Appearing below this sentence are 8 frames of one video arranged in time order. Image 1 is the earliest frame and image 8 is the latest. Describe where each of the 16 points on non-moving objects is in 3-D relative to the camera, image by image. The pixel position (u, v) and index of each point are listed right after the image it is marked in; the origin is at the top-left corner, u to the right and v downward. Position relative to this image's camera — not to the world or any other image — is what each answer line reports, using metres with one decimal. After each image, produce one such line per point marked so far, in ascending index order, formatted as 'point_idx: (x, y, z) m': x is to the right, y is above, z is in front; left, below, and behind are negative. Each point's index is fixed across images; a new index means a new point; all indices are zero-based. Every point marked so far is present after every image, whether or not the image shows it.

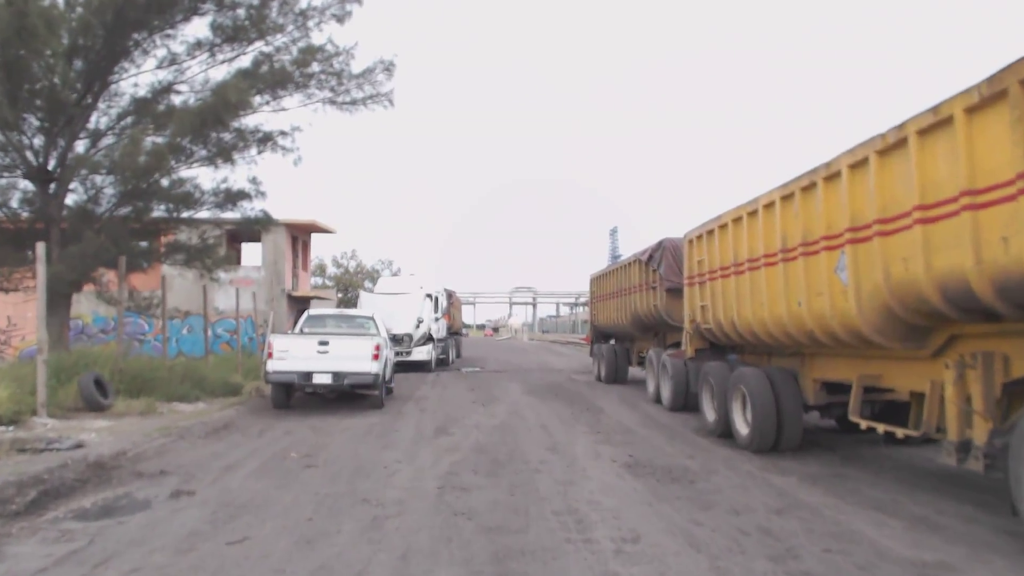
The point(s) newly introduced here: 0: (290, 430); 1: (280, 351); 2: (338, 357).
0: (-4.2, -2.7, +13.5) m
1: (-4.9, -1.4, +15.0) m
2: (-3.7, -1.5, +15.0) m
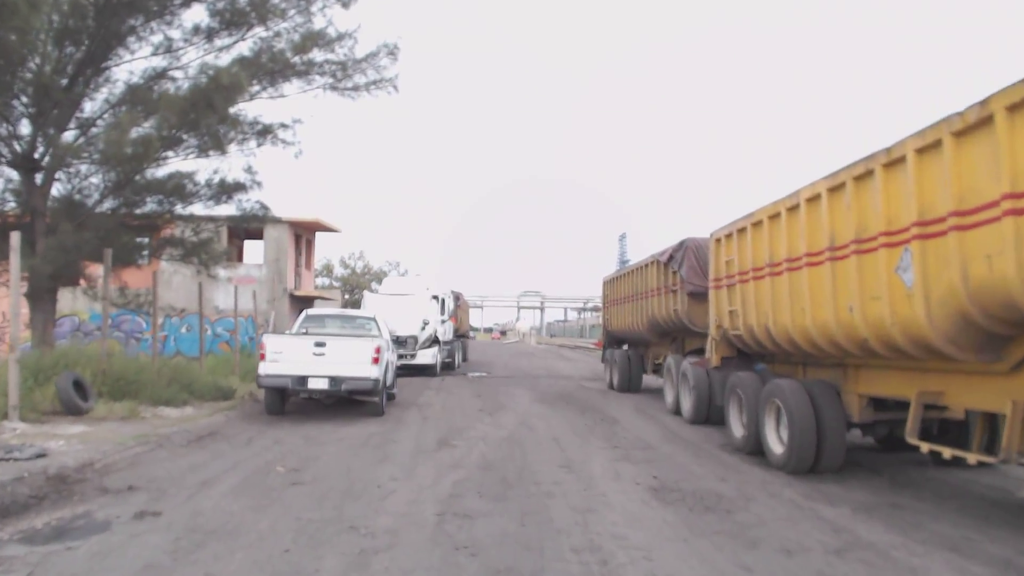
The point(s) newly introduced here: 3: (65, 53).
0: (-4.1, -2.7, +12.5) m
1: (-4.7, -1.3, +13.9) m
2: (-3.5, -1.4, +14.0) m
3: (-10.5, +5.5, +16.7) m
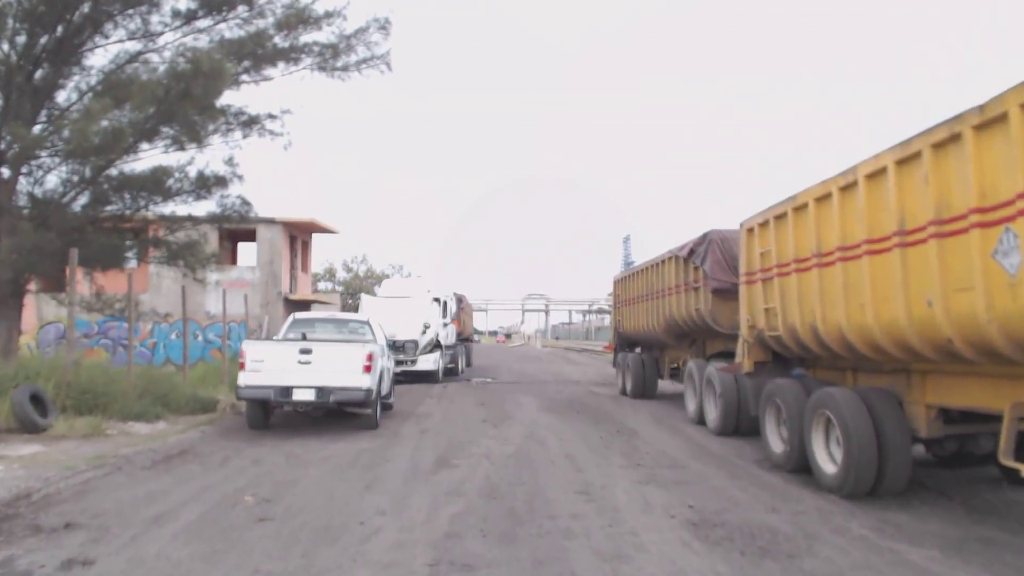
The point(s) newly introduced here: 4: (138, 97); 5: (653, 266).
0: (-3.9, -2.7, +11.1) m
1: (-4.6, -1.3, +12.6) m
2: (-3.4, -1.4, +12.6) m
3: (-10.4, +5.4, +15.4) m
4: (-7.5, +3.8, +13.9) m
5: (+3.5, +0.5, +17.8) m
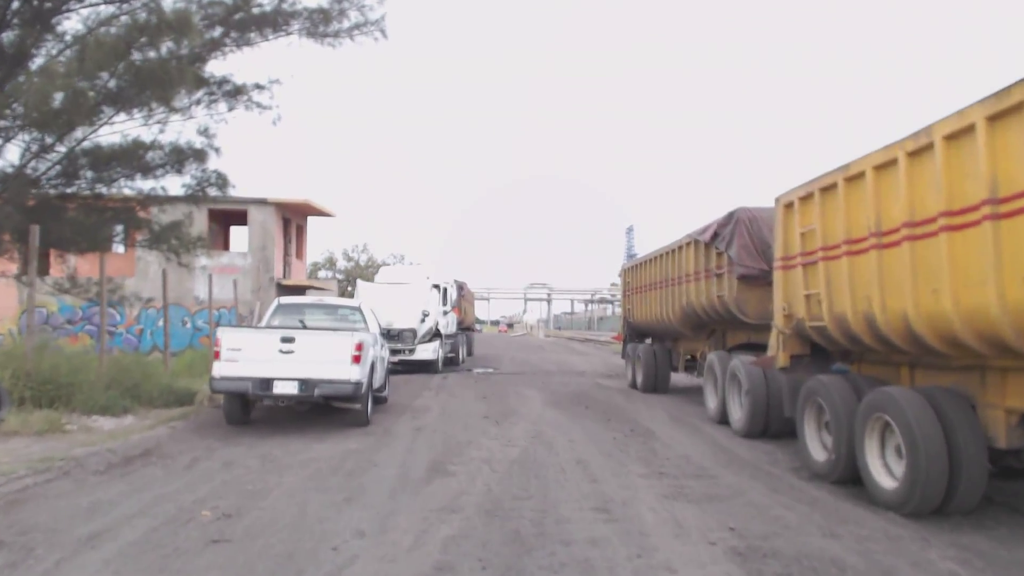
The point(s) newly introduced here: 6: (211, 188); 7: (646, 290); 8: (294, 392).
0: (-3.9, -2.4, +9.9) m
1: (-4.5, -1.0, +11.3) m
2: (-3.3, -1.1, +11.4) m
3: (-10.3, +5.8, +14.1) m
4: (-7.3, +4.1, +12.6) m
5: (+3.6, +0.8, +16.5) m
6: (-6.6, +2.2, +15.1) m
7: (+3.6, 0.0, +18.9) m
8: (-3.5, -1.7, +11.3) m
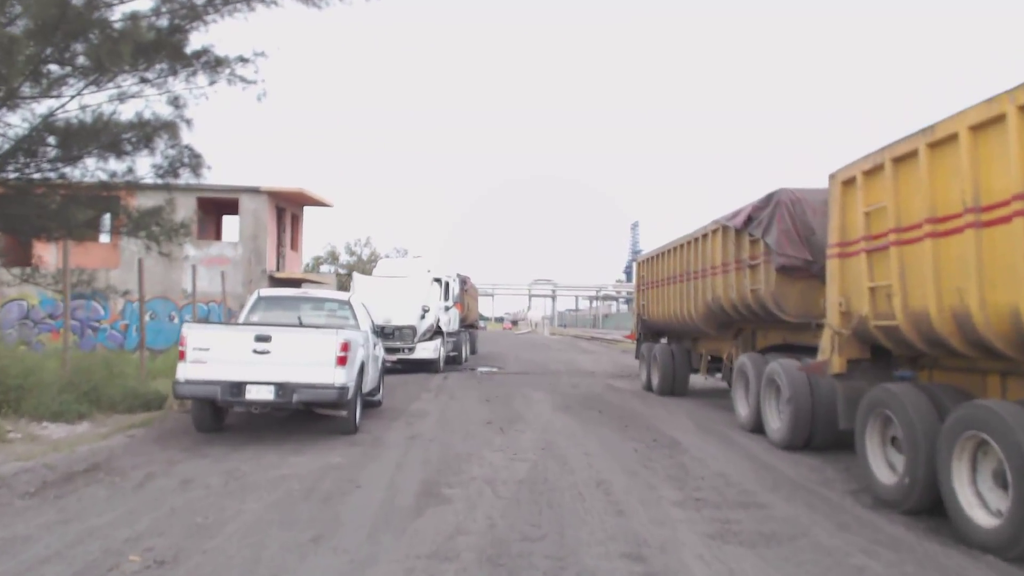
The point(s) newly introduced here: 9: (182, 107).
0: (-3.8, -2.3, +8.5) m
1: (-4.4, -0.9, +9.9) m
2: (-3.2, -1.0, +9.9) m
3: (-10.1, +6.0, +12.6) m
4: (-7.2, +4.3, +11.2) m
5: (+3.8, +1.0, +15.0) m
6: (-6.5, +2.3, +13.7) m
7: (+3.7, +0.1, +17.4) m
8: (-3.4, -1.5, +9.8) m
9: (-6.0, +3.3, +13.1) m
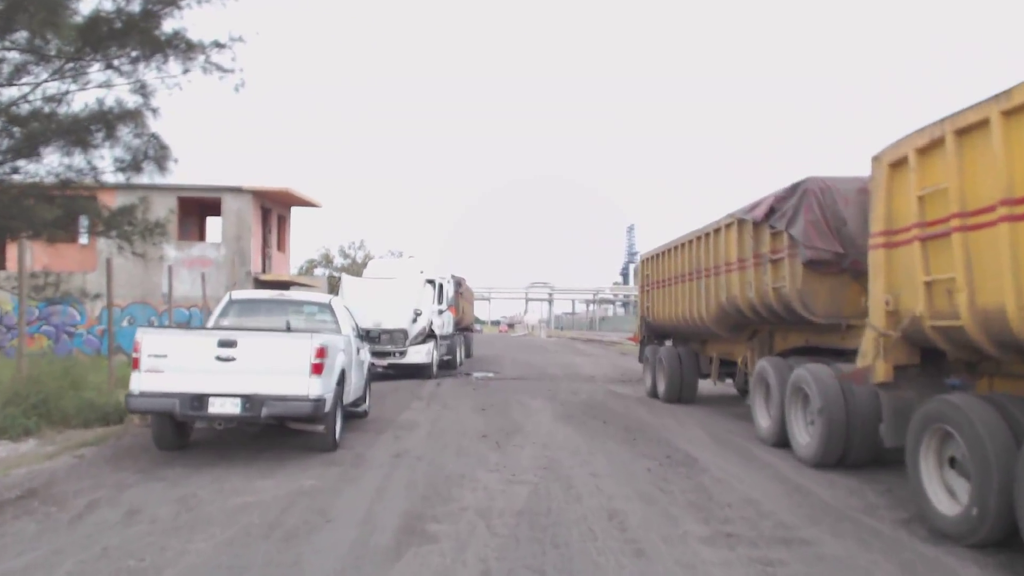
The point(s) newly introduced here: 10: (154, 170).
0: (-3.8, -2.3, +7.3) m
1: (-4.5, -0.9, +8.8) m
2: (-3.2, -1.0, +8.8) m
3: (-10.2, +5.9, +11.5) m
4: (-7.3, +4.3, +10.0) m
5: (+3.7, +1.0, +13.9) m
6: (-6.5, +2.3, +12.6) m
7: (+3.6, +0.1, +16.3) m
8: (-3.4, -1.5, +8.7) m
9: (-6.1, +3.3, +12.0) m
10: (-6.4, +2.2, +12.7) m
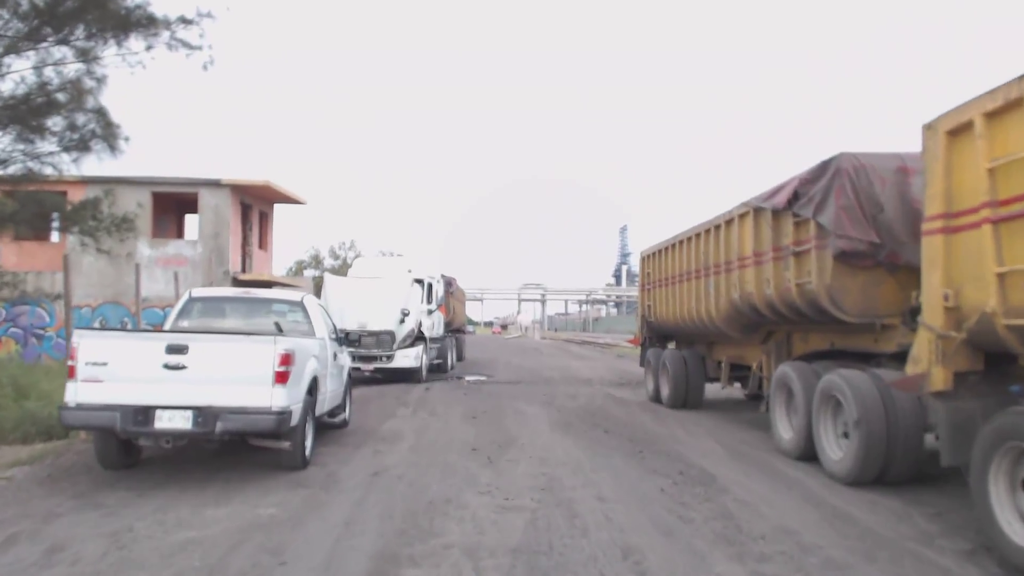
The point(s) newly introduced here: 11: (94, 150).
0: (-3.9, -2.2, +6.2) m
1: (-4.5, -0.9, +7.6) m
2: (-3.3, -1.0, +7.6) m
3: (-10.3, +6.0, +10.3) m
4: (-7.4, +4.3, +8.9) m
5: (+3.6, +1.0, +12.9) m
6: (-6.7, +2.3, +11.4) m
7: (+3.5, +0.1, +15.2) m
8: (-3.5, -1.5, +7.6) m
9: (-6.2, +3.3, +10.8) m
10: (-6.5, +2.2, +11.5) m
11: (-6.6, +2.2, +11.3) m
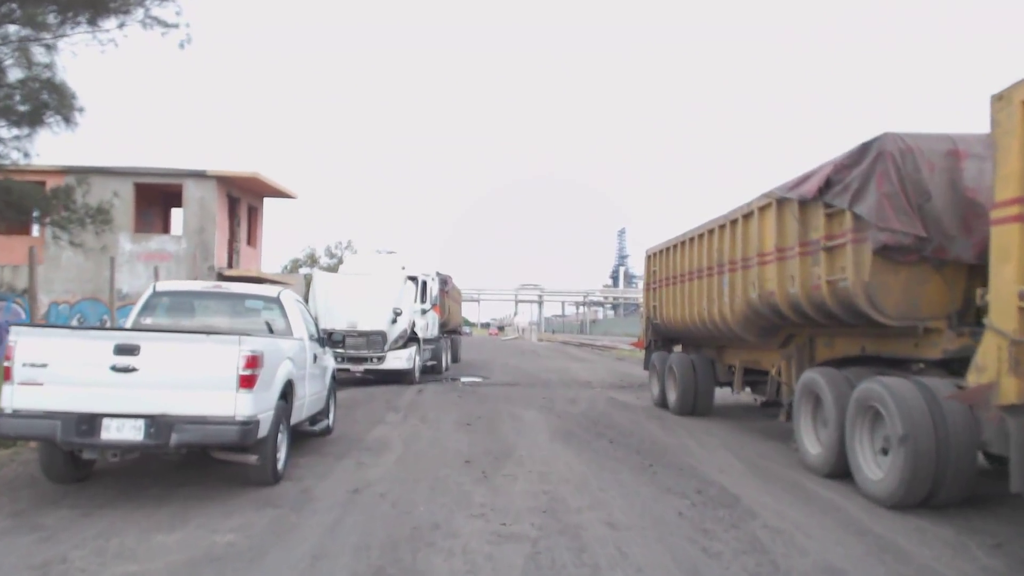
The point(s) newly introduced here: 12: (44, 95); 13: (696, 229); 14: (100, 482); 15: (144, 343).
0: (-3.9, -2.1, +5.2) m
1: (-4.5, -0.8, +6.7) m
2: (-3.3, -0.9, +6.7) m
3: (-10.3, +6.1, +9.3) m
4: (-7.4, +4.4, +7.9) m
5: (+3.6, +1.1, +11.9) m
6: (-6.7, +2.4, +10.4) m
7: (+3.4, +0.2, +14.3) m
8: (-3.5, -1.4, +6.6) m
9: (-6.2, +3.4, +9.8) m
10: (-6.5, +2.3, +10.5) m
11: (-6.6, +2.3, +10.4) m
12: (-6.6, +2.6, +10.3) m
13: (+3.5, +1.2, +13.3) m
14: (-4.5, -2.1, +7.7) m
15: (-3.5, -0.5, +6.7) m
